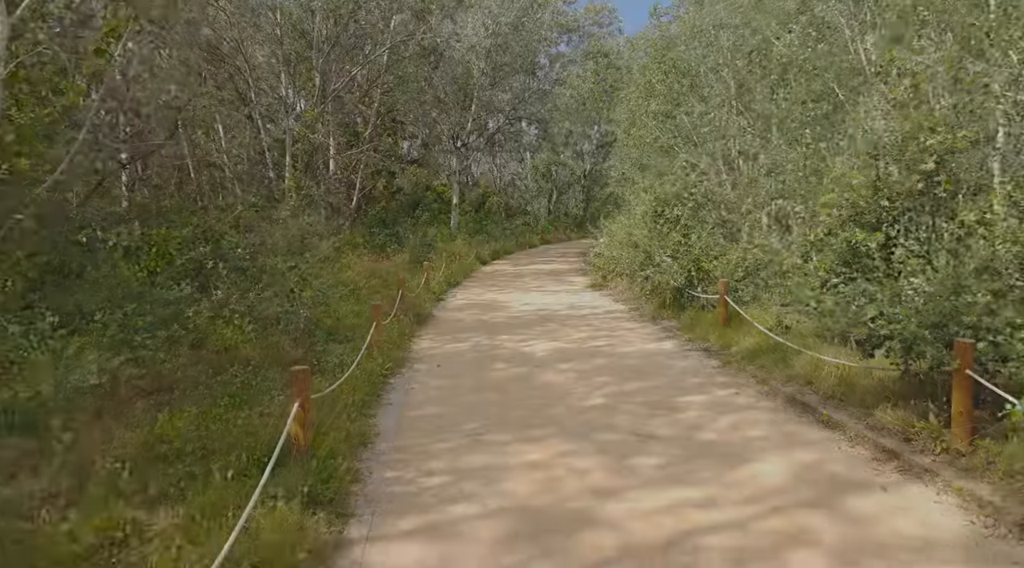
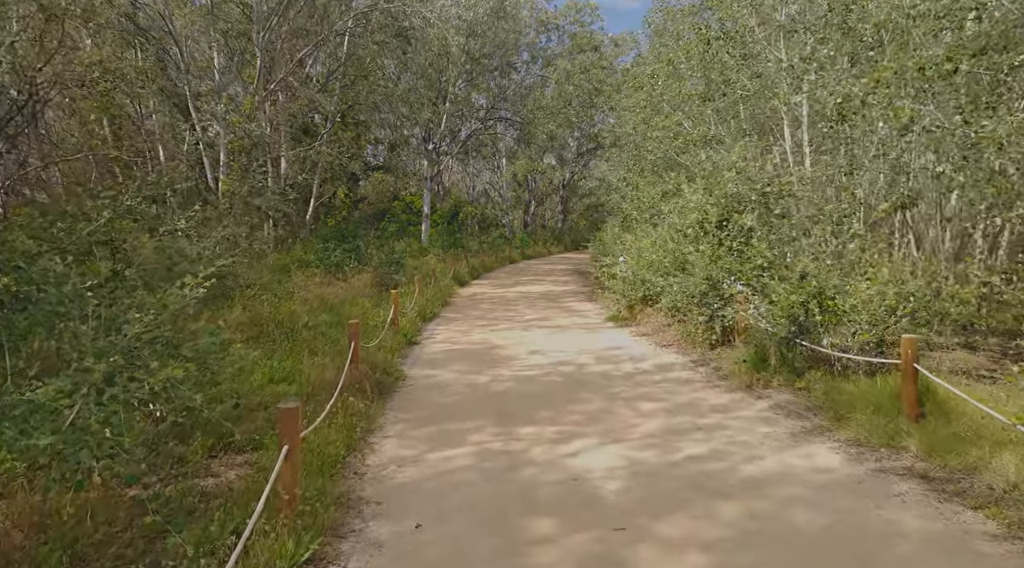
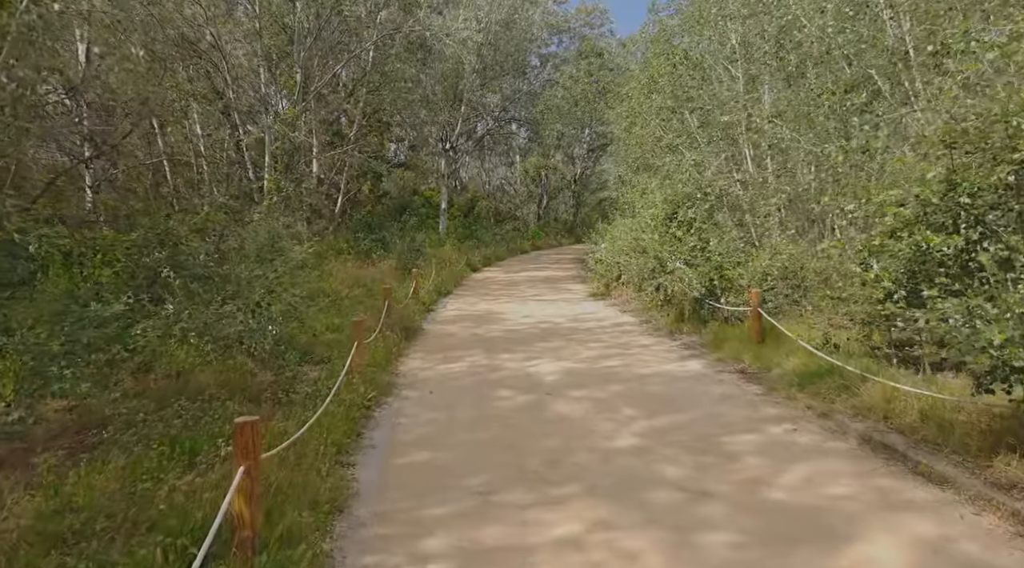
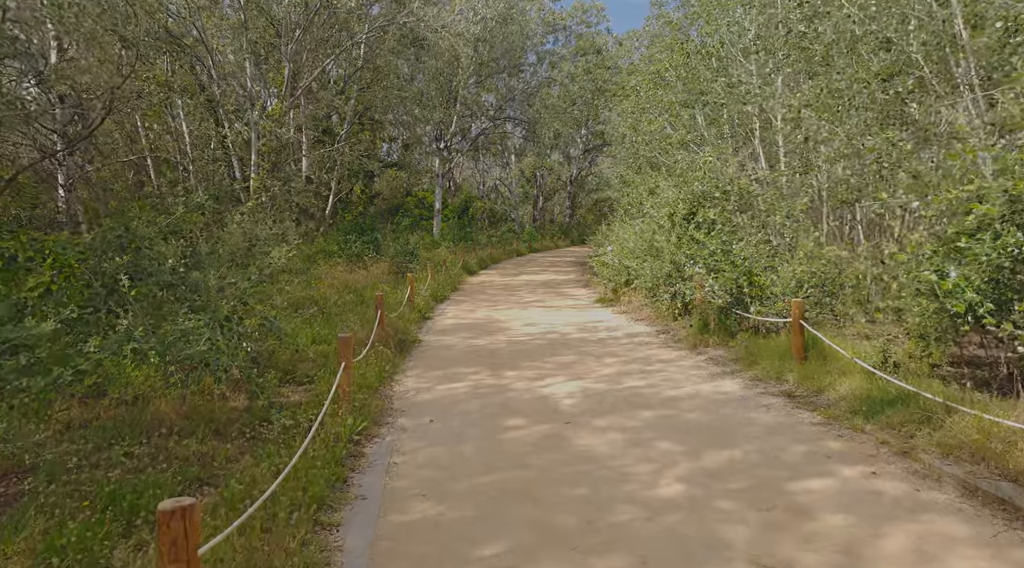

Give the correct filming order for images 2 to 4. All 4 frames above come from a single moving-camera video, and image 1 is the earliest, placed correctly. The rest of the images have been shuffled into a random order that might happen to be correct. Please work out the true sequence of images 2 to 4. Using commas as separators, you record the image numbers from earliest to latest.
3, 4, 2
